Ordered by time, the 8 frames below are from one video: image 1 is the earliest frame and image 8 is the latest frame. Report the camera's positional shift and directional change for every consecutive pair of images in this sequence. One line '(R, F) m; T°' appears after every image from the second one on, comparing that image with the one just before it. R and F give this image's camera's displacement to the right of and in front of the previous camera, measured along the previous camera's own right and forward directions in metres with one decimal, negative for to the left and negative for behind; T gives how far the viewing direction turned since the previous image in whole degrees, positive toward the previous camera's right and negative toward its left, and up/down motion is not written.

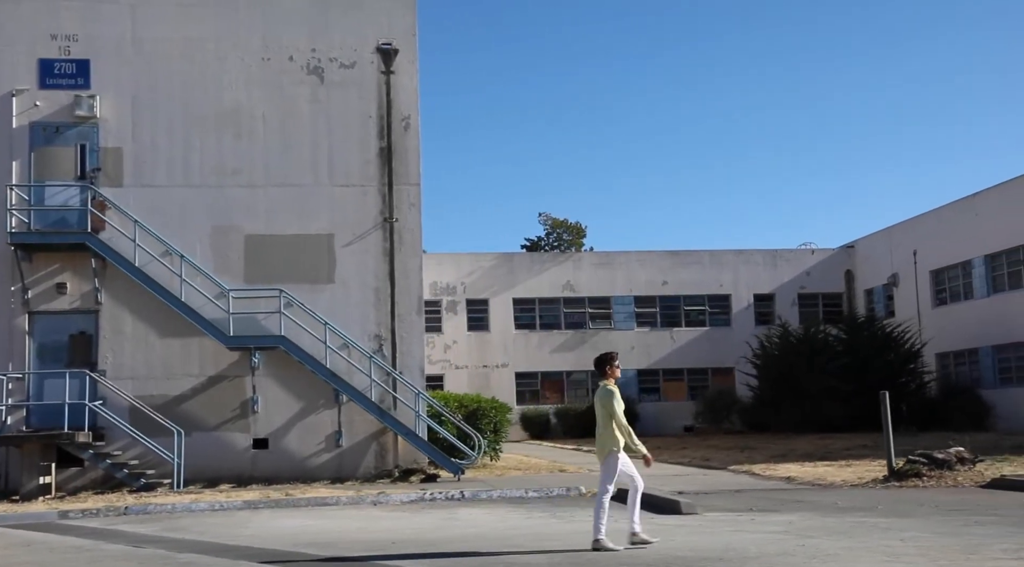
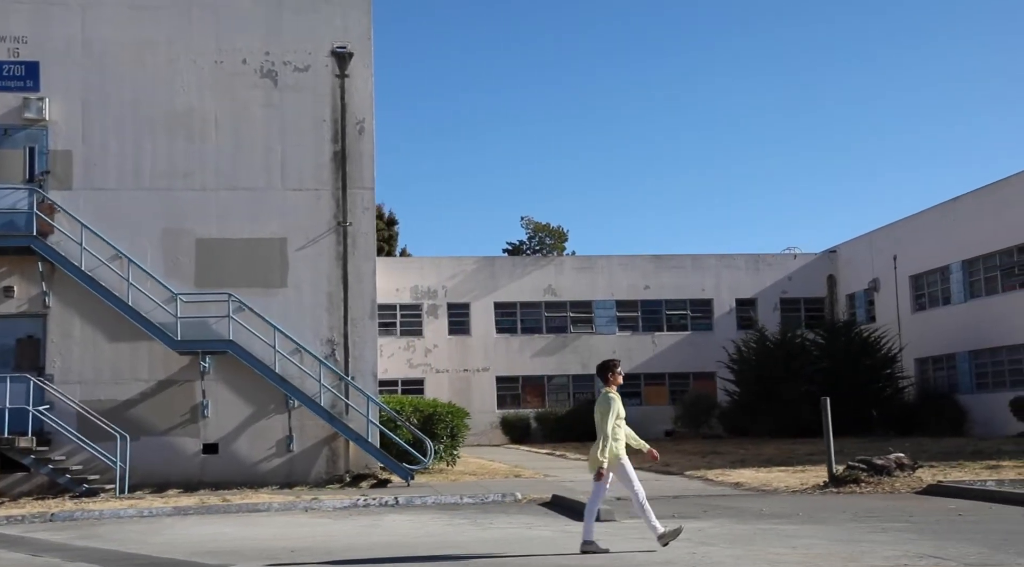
(+0.5, +0.1) m; +1°
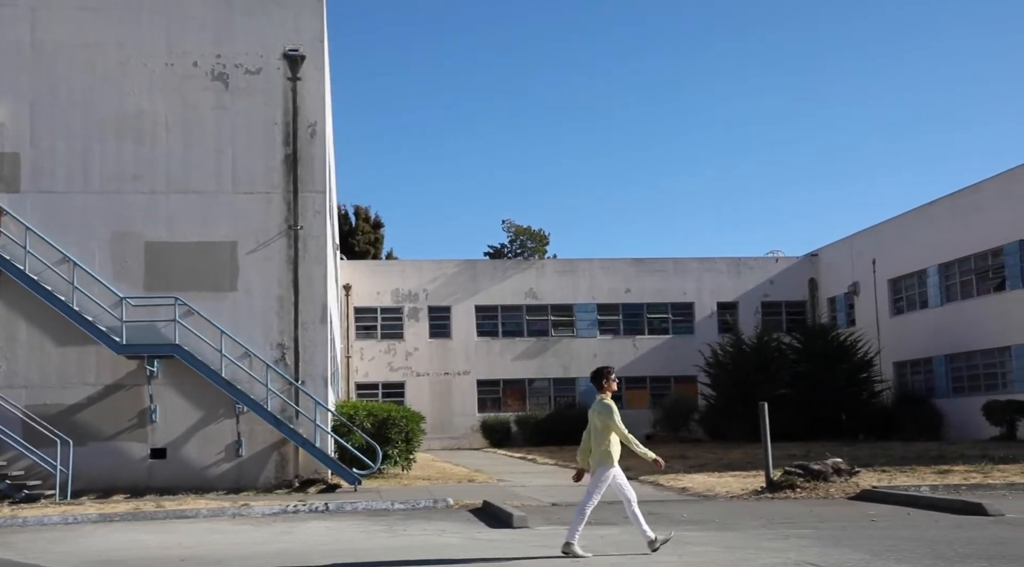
(+0.6, 0.0) m; +1°
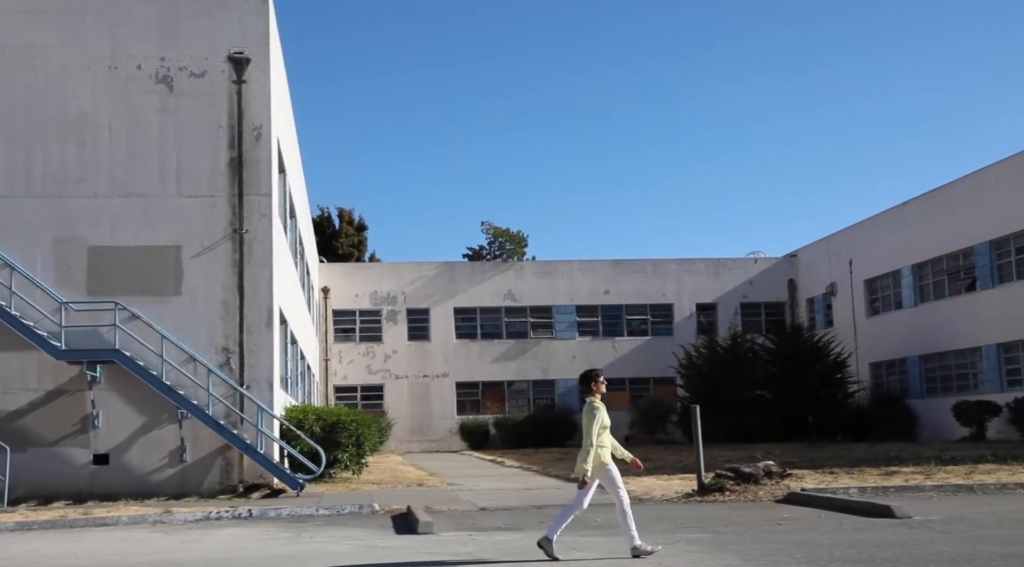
(+0.6, 0.0) m; +1°
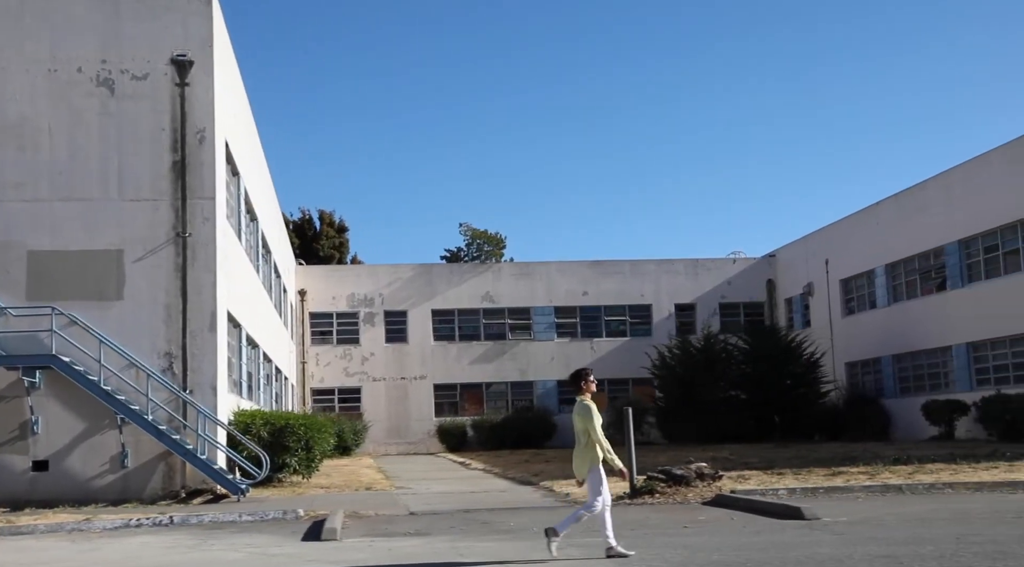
(+0.6, +0.1) m; +1°
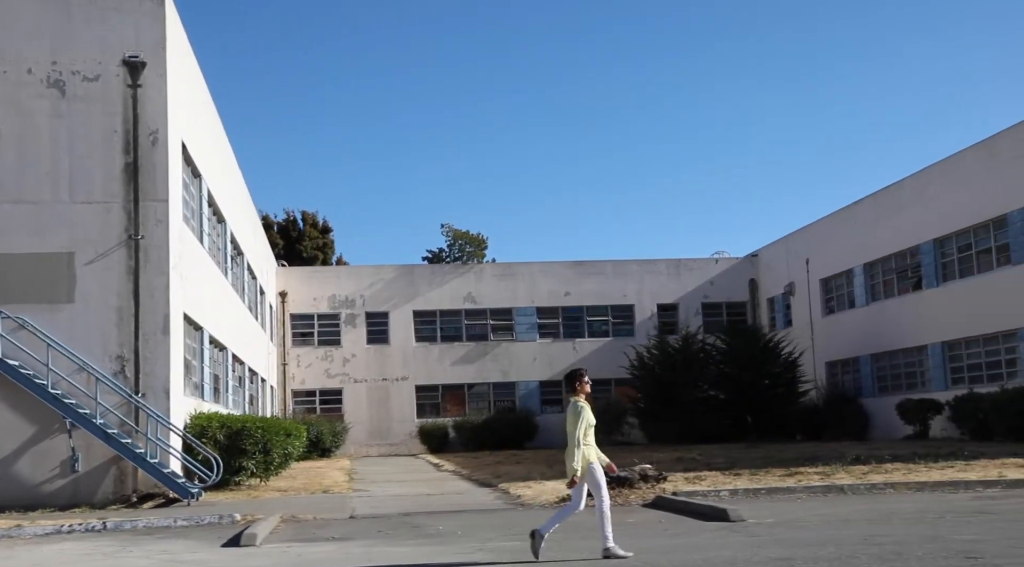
(+0.5, +0.1) m; +1°
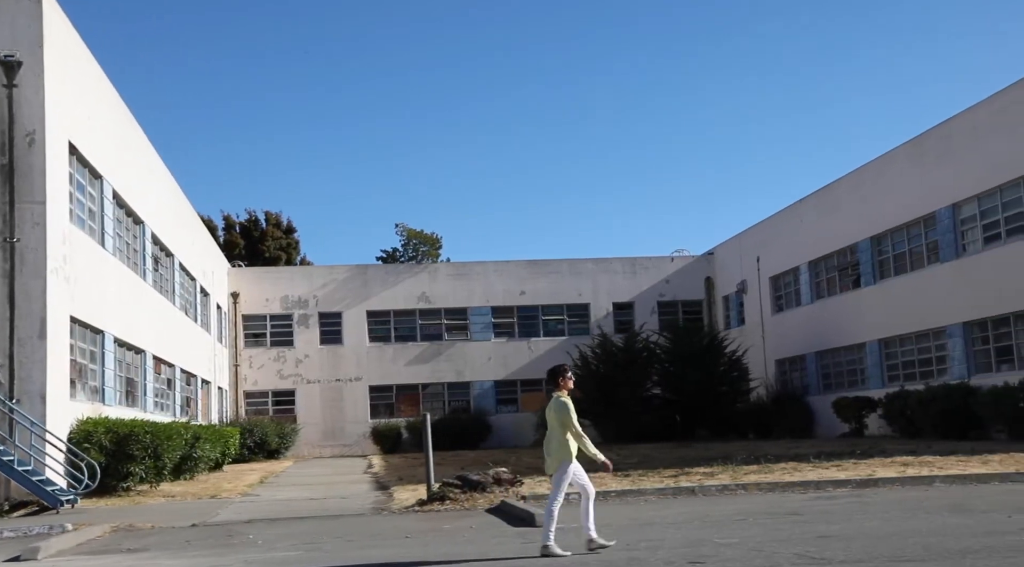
(+1.3, +0.1) m; +1°
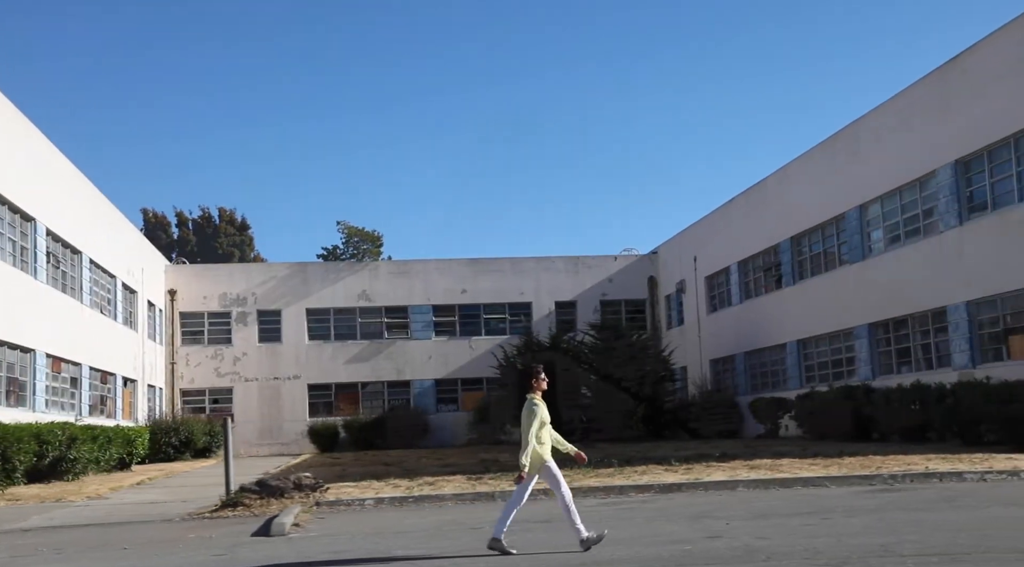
(+1.7, +0.1) m; +2°
